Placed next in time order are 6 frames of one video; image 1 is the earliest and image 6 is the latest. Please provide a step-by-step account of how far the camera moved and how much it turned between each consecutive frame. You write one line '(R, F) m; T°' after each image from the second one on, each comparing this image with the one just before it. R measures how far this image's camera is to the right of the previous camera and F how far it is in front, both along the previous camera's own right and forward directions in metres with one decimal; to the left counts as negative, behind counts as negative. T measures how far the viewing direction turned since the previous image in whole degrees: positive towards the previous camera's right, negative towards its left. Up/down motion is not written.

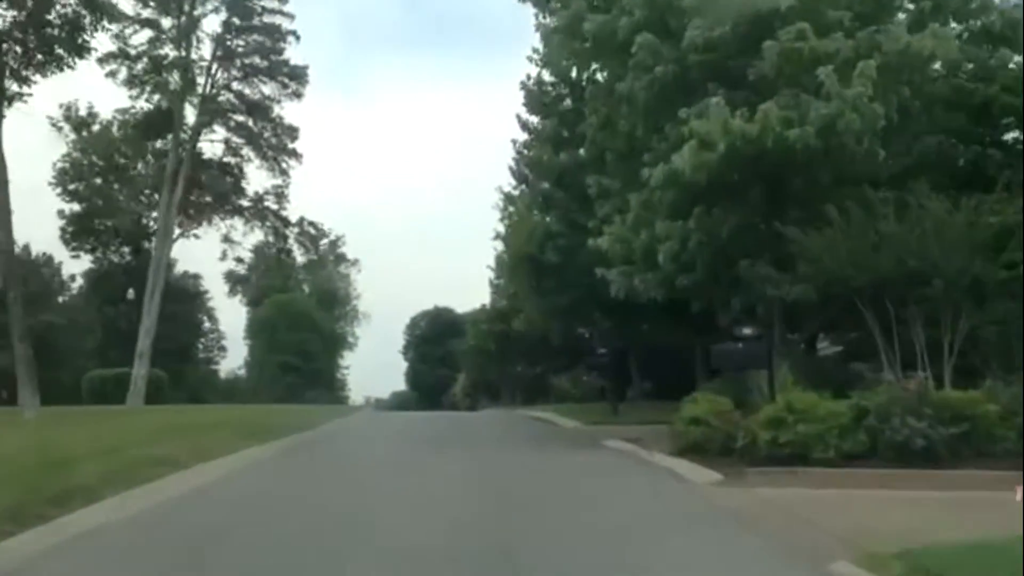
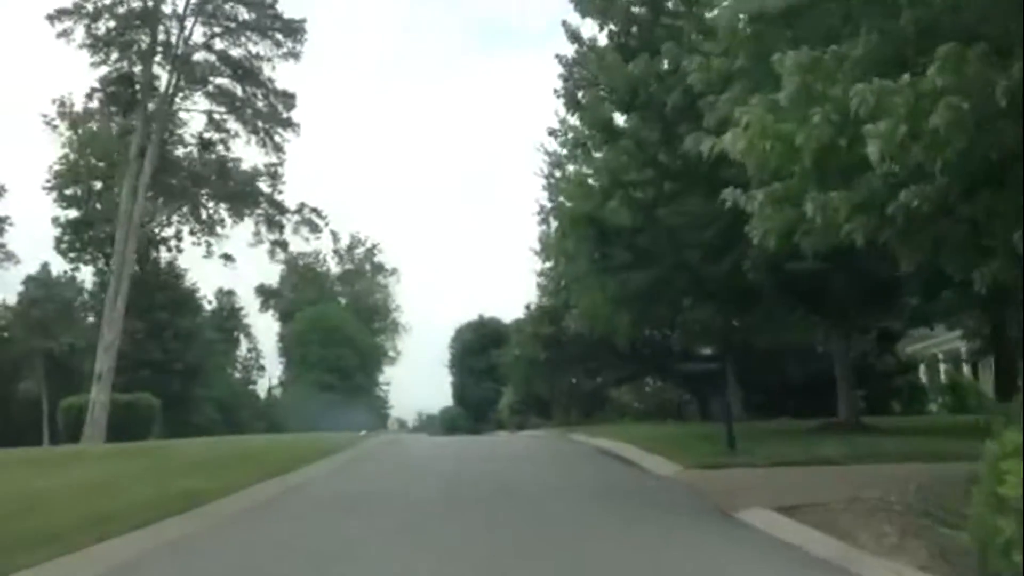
(0.0, +7.6) m; -3°
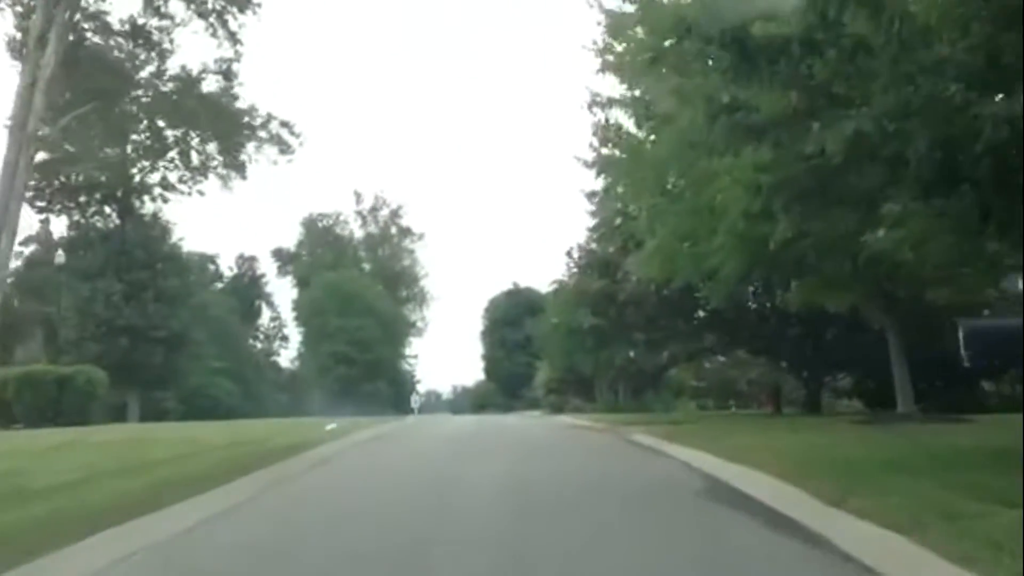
(0.0, +8.3) m; -2°
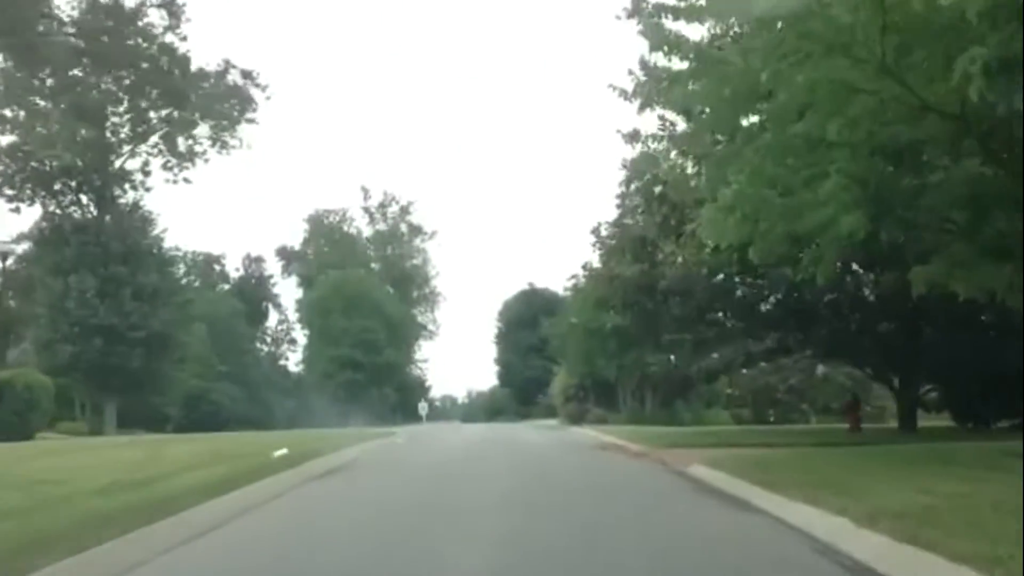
(+0.1, +4.6) m; -1°
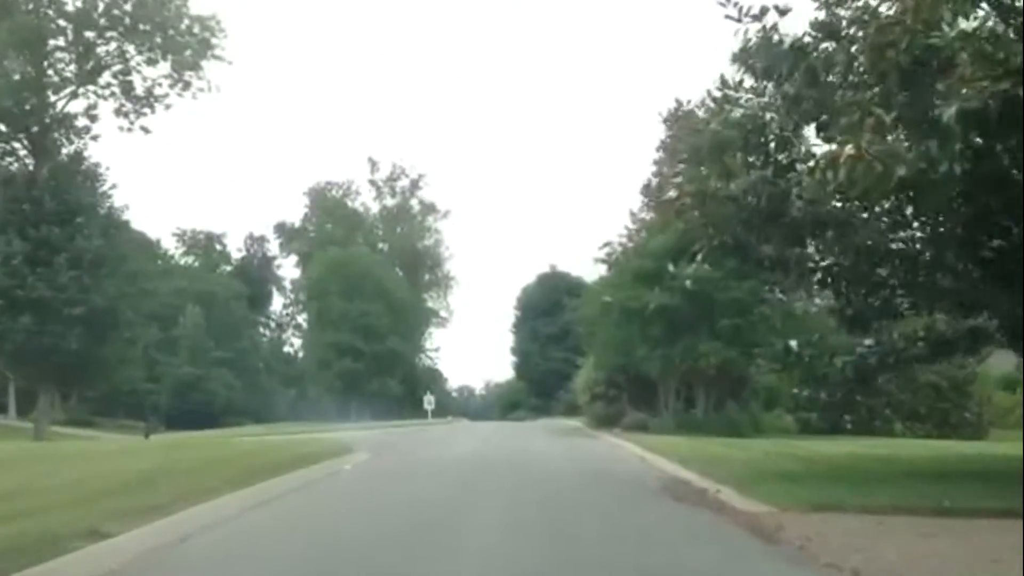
(+0.1, +7.9) m; -1°
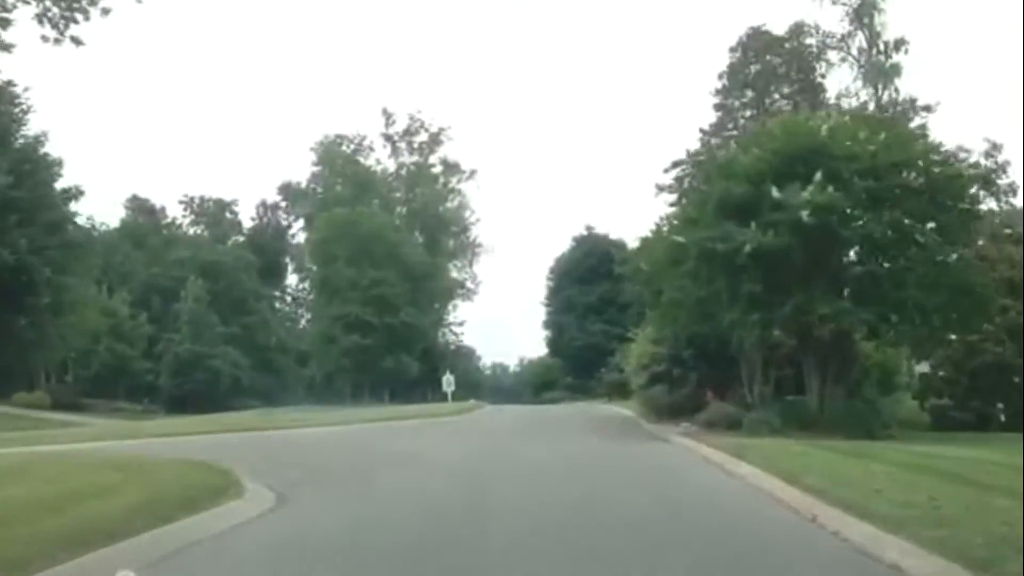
(0.0, +8.8) m; -2°
